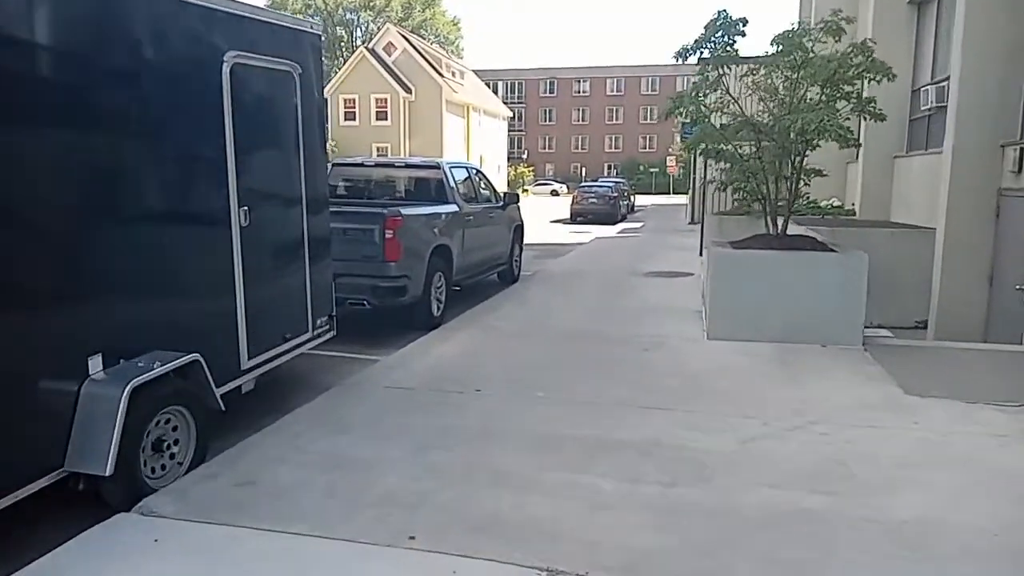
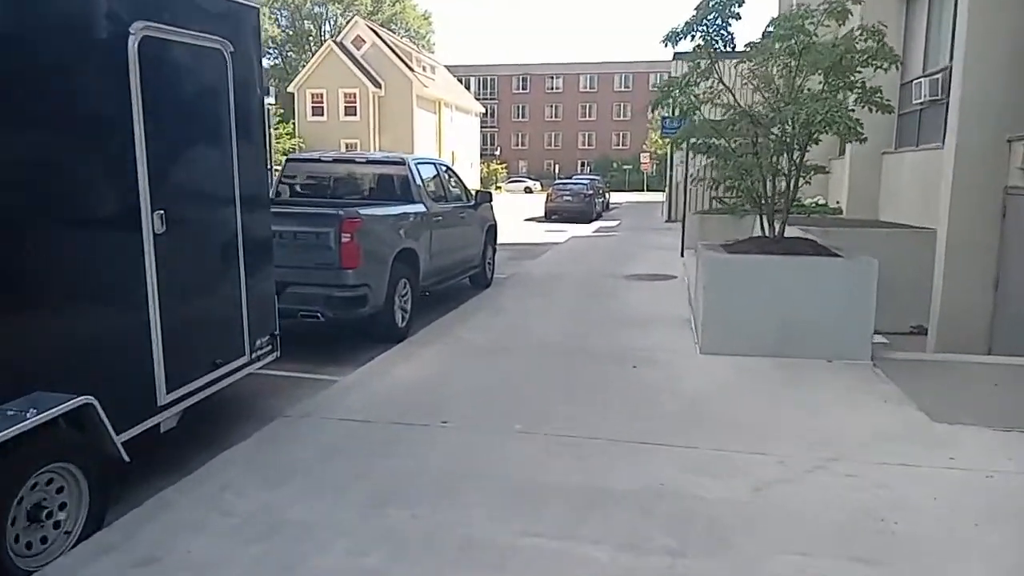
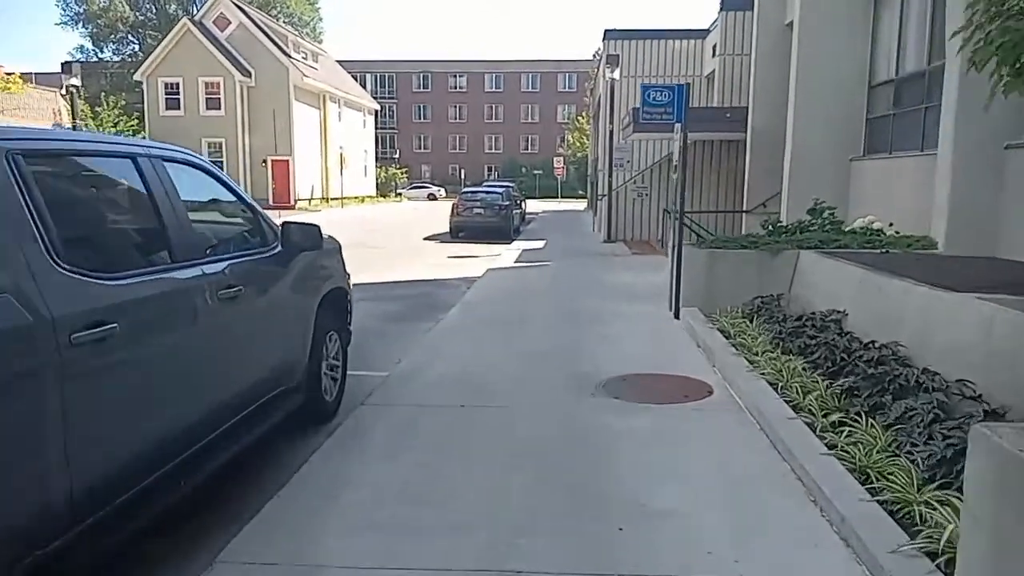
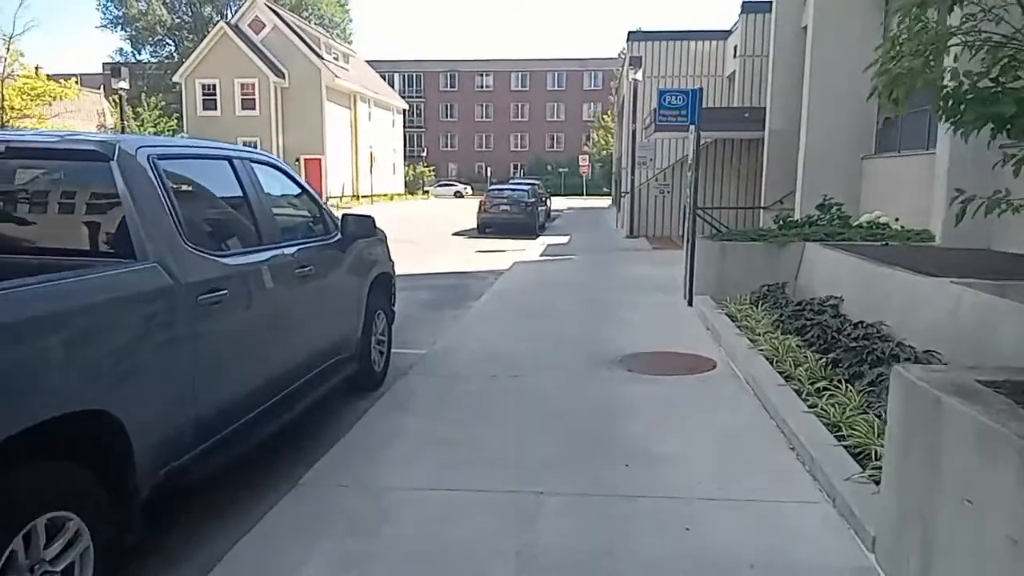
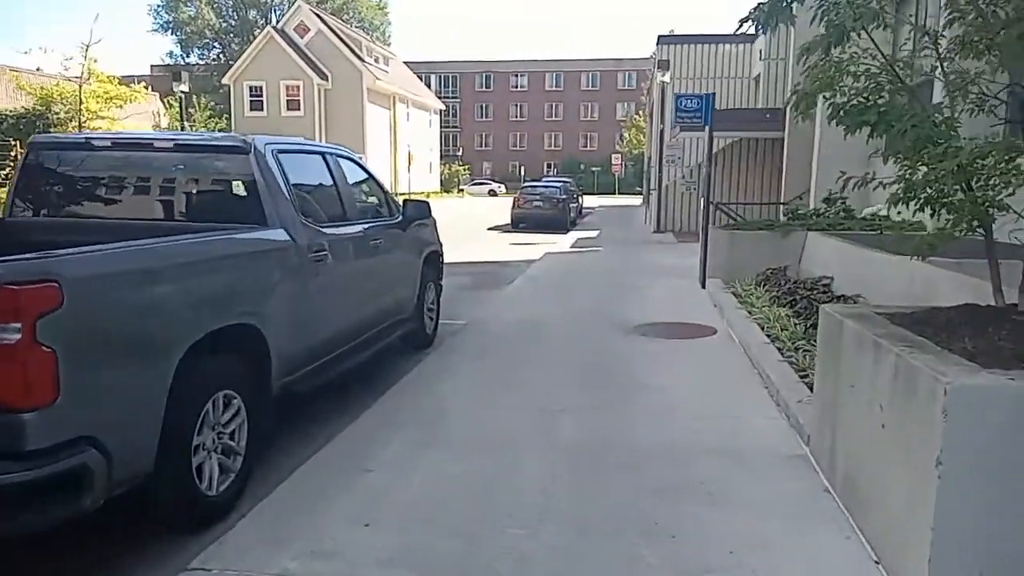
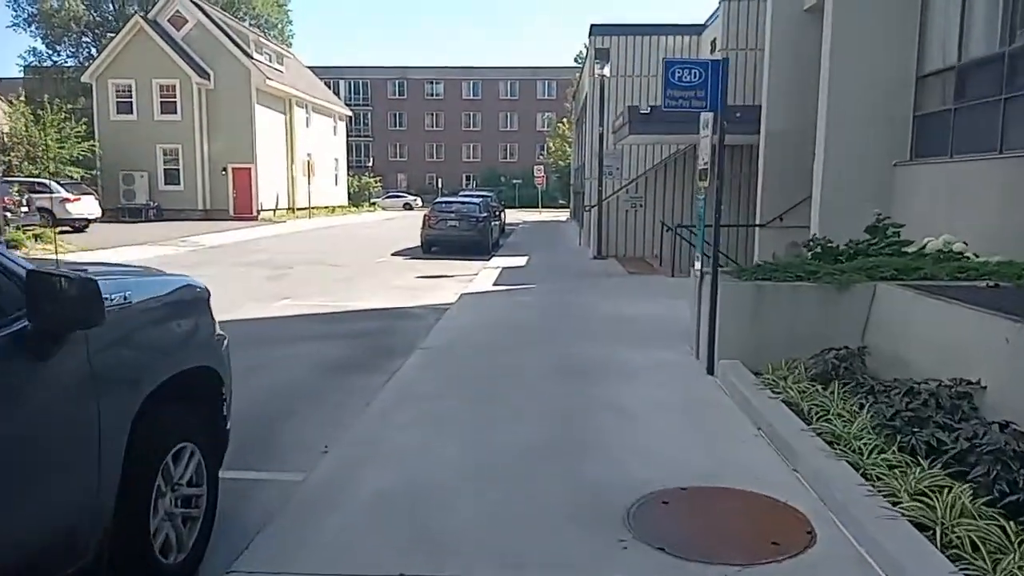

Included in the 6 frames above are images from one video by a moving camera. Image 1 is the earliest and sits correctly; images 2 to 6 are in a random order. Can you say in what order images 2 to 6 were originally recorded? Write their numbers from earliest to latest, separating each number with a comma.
2, 5, 4, 3, 6
